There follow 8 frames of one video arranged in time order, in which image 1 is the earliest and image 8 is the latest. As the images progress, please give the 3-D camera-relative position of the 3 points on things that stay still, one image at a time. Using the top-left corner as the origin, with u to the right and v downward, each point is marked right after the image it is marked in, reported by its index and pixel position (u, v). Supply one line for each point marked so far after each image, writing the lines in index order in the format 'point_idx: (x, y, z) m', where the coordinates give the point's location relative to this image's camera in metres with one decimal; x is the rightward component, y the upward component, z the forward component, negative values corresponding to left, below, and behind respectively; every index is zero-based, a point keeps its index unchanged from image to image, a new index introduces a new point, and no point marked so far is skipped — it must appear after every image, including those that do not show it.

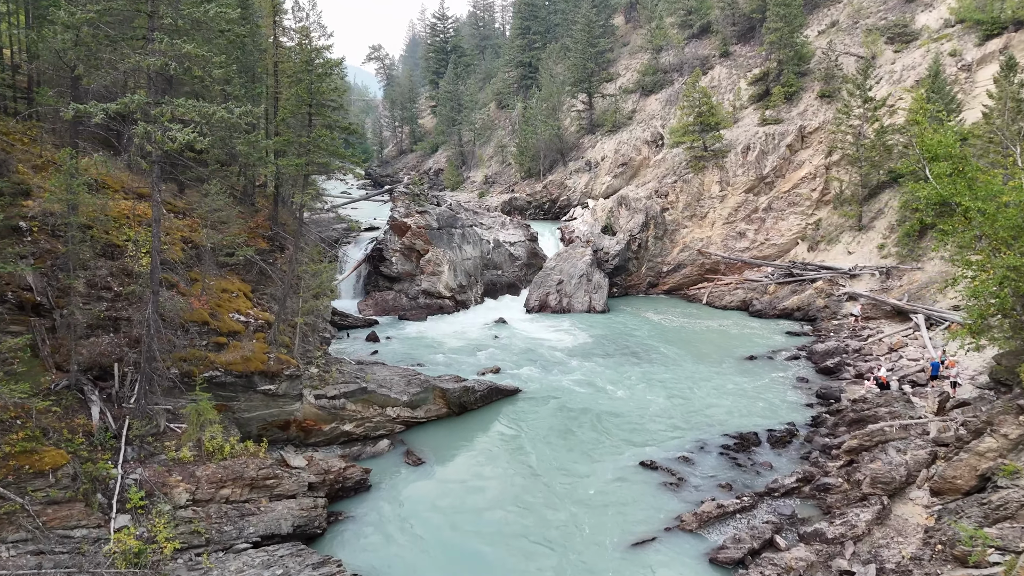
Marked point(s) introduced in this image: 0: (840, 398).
0: (+7.1, -2.4, +16.5) m
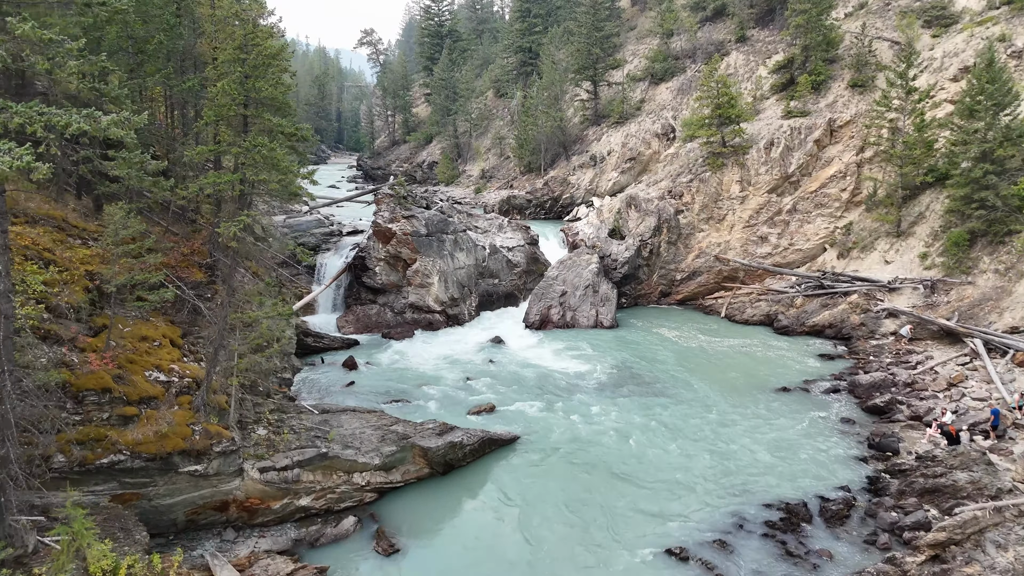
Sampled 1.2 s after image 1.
0: (+7.0, -2.9, +13.8) m
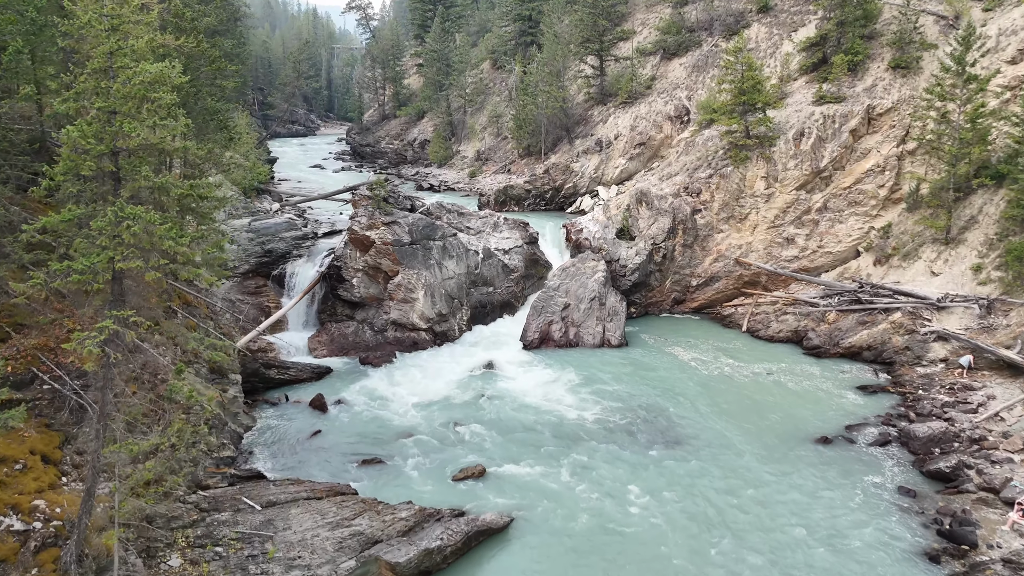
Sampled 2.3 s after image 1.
0: (+6.9, -3.8, +11.3) m
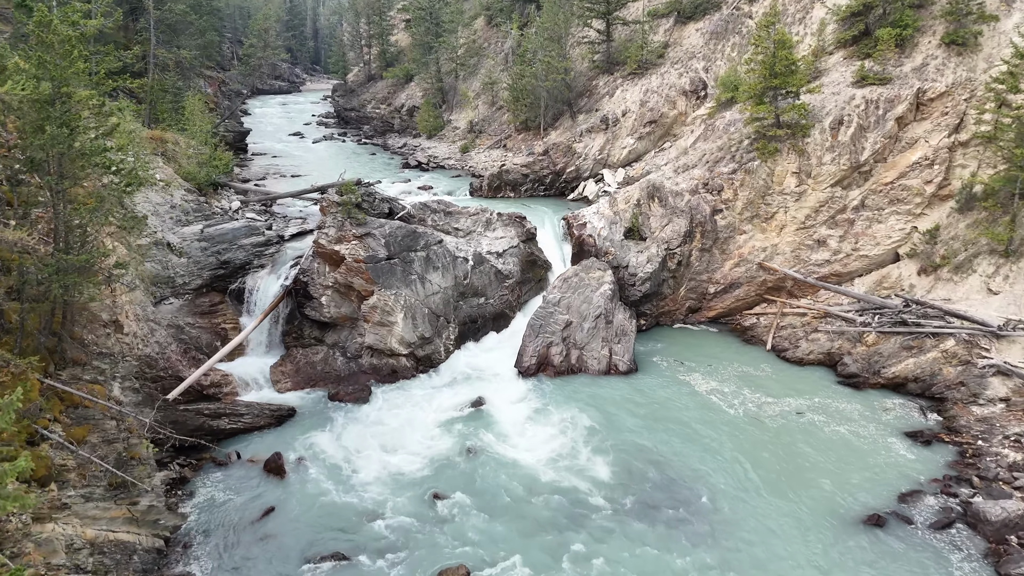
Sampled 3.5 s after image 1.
0: (+6.8, -4.9, +8.9) m
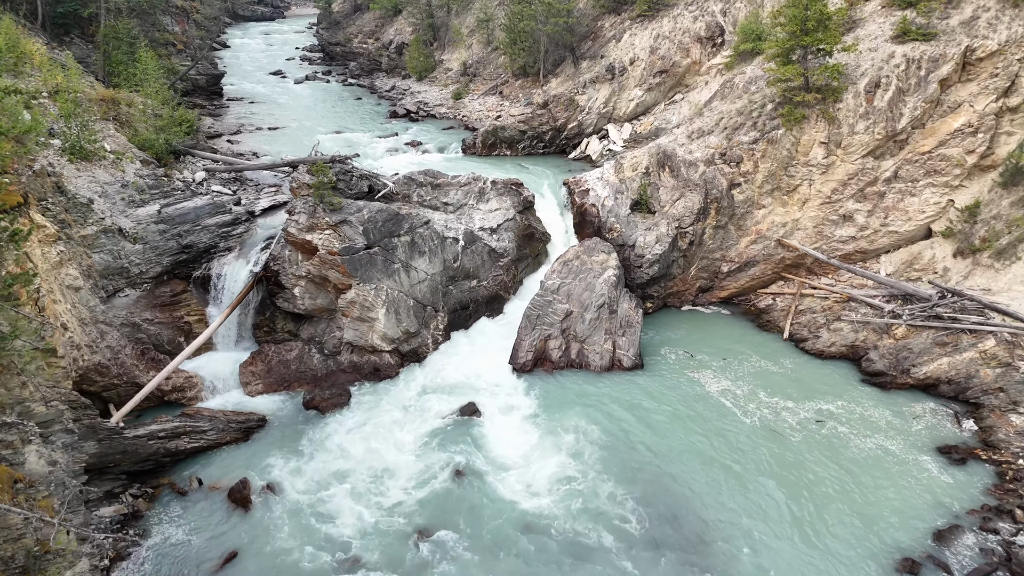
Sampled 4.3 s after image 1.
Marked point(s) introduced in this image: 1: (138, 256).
0: (+6.6, -5.6, +7.7) m
1: (-7.4, +0.6, +15.2) m
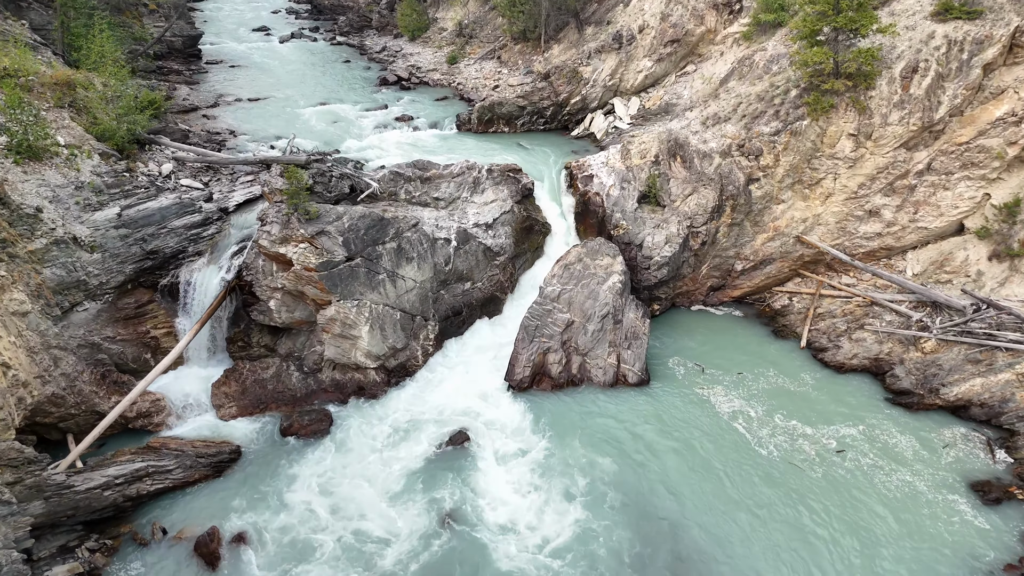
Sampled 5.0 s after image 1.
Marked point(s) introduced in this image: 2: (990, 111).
0: (+6.5, -6.5, +6.8) m
1: (-7.5, +0.4, +13.8) m
2: (+10.1, +3.6, +16.0) m
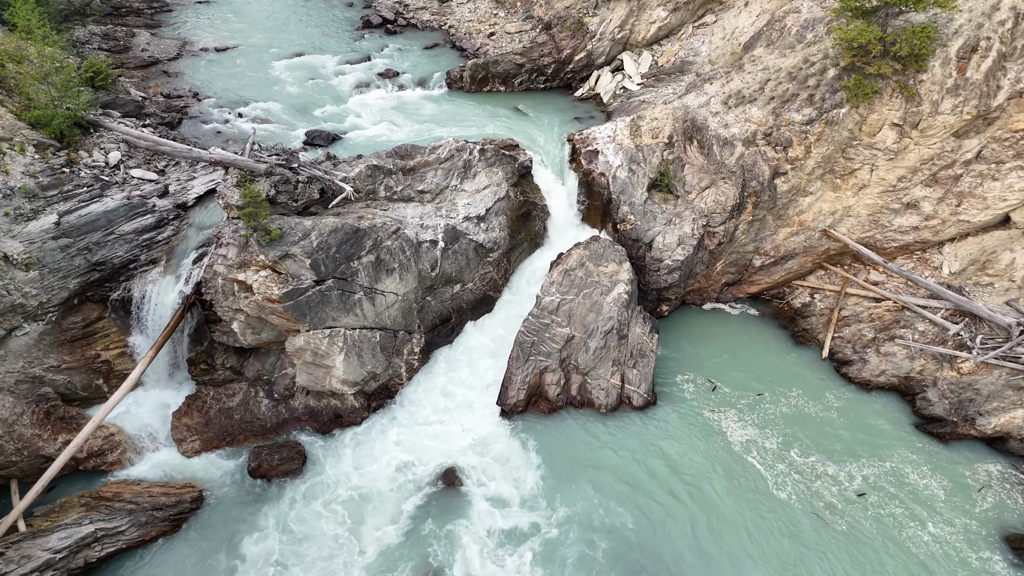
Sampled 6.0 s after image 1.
0: (+6.4, -7.7, +6.1) m
1: (-7.6, 0.0, +12.1) m
2: (+10.0, +3.4, +14.0) m
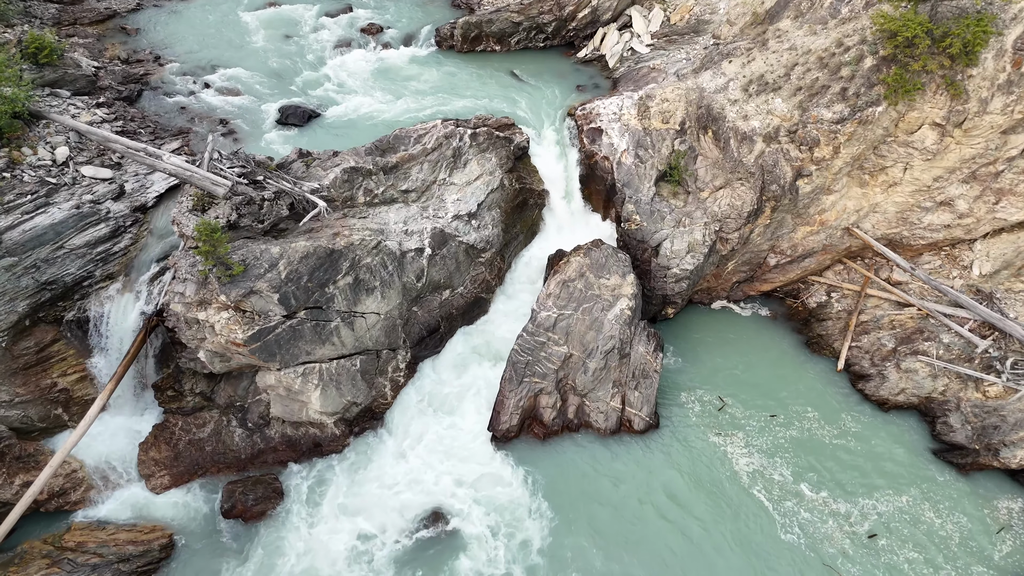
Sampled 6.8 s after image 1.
0: (+6.2, -9.0, +6.0) m
1: (-7.7, -0.5, +11.0) m
2: (+9.9, +3.1, +12.3) m
